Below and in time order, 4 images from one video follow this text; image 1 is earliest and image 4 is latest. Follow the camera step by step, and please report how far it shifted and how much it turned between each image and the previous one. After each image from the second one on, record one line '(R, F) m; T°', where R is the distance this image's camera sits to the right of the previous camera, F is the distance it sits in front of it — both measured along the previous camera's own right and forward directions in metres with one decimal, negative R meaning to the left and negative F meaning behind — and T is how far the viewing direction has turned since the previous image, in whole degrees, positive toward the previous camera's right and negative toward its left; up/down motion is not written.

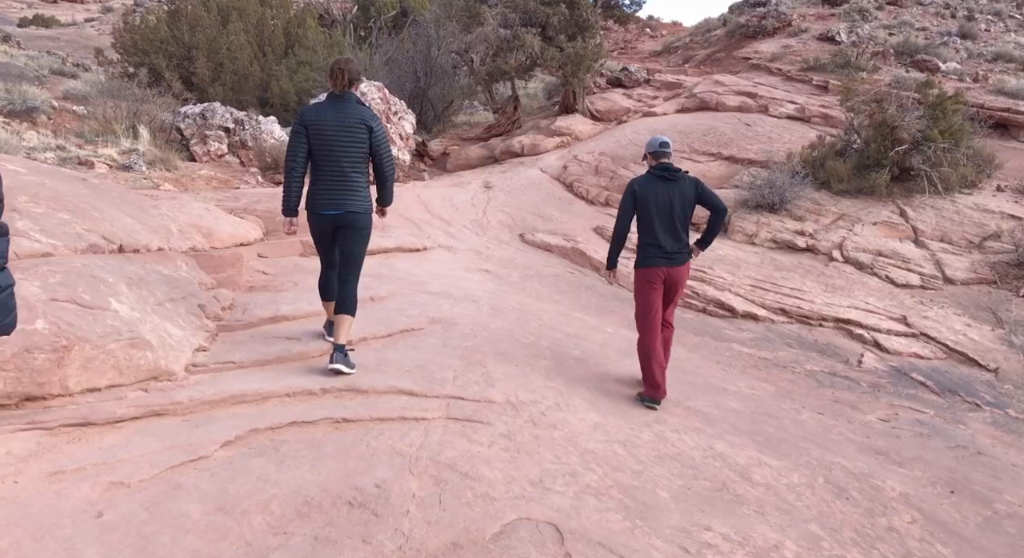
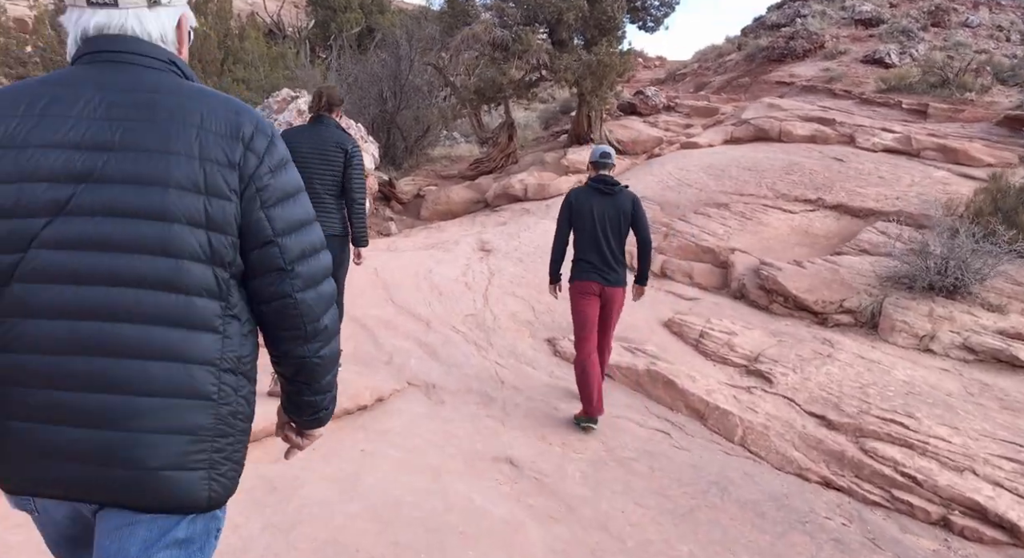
(-0.4, +3.9) m; +2°
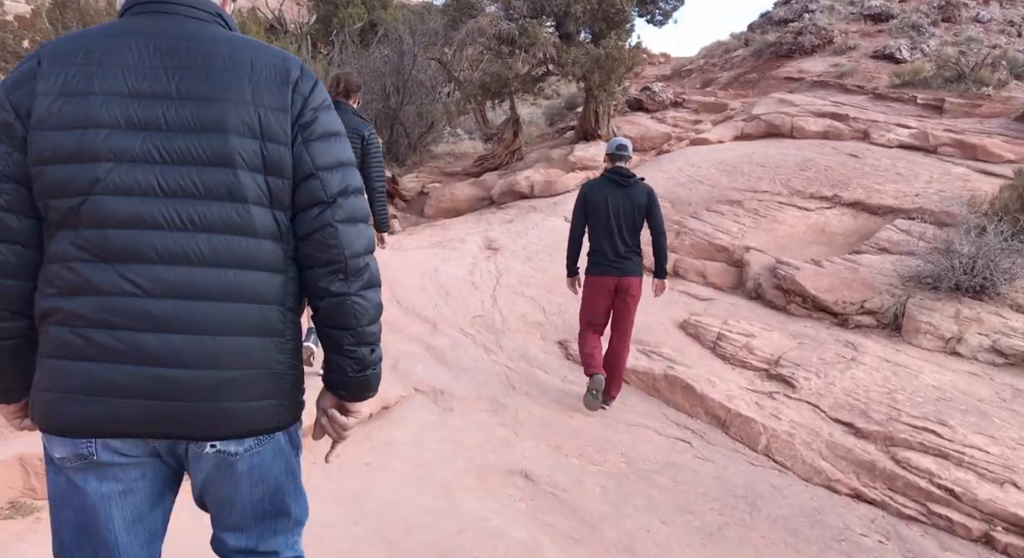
(-0.1, +0.2) m; 0°
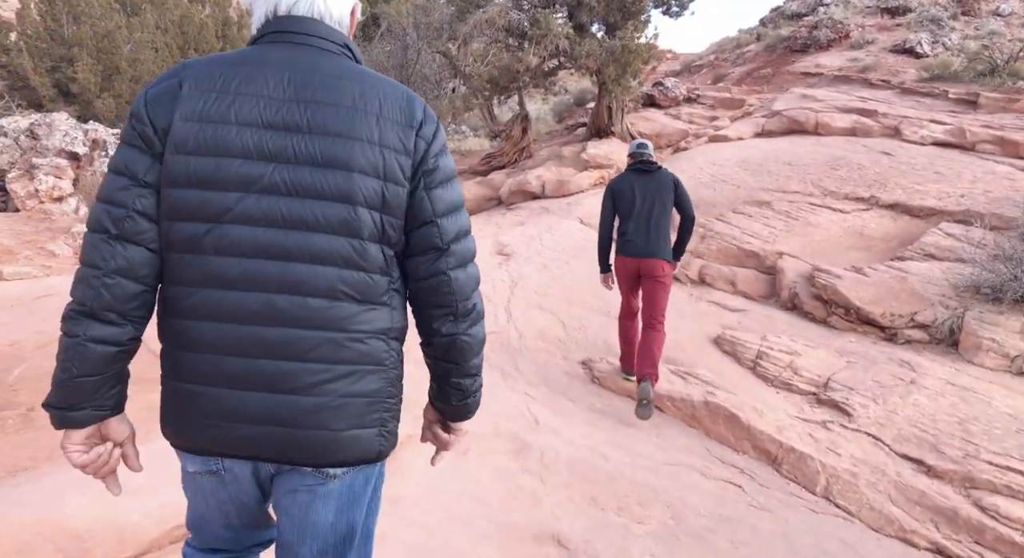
(-0.1, +0.6) m; 0°
